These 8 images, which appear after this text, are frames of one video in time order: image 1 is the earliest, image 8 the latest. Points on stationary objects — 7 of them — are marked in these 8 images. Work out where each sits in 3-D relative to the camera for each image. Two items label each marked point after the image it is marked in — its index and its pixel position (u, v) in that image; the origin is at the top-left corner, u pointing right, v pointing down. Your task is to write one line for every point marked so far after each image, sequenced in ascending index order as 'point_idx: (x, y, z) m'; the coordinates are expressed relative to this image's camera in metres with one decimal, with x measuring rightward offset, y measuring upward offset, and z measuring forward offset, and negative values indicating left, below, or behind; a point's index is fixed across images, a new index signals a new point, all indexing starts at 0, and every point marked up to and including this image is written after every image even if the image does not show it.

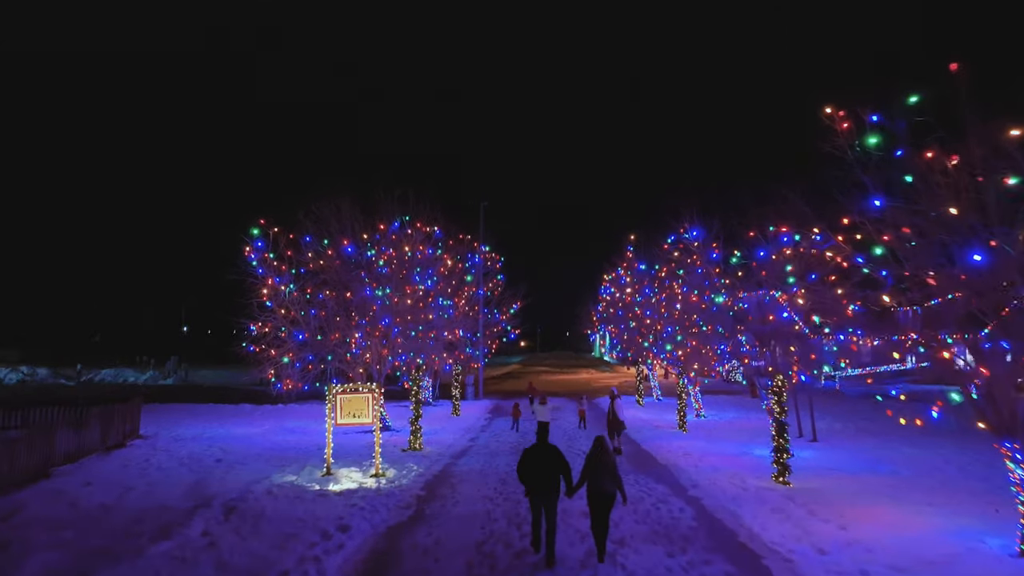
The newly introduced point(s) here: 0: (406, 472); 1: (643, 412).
0: (-1.4, -2.5, +9.7) m
1: (+3.3, -3.1, +18.1) m
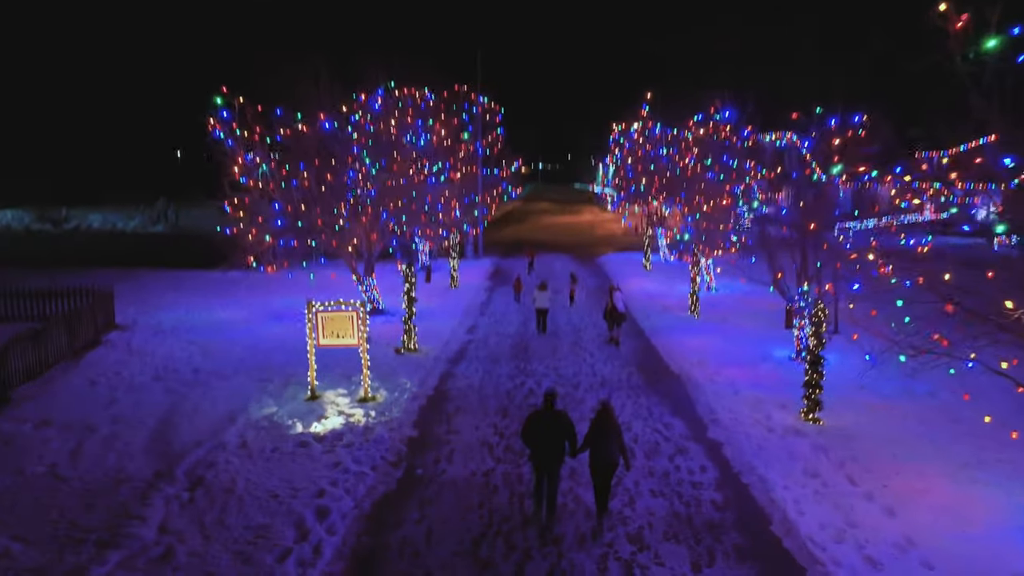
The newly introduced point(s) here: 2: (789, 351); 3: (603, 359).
0: (-1.4, -1.3, +8.9) m
1: (+3.3, +0.1, +17.2) m
2: (+4.2, -0.9, +11.0) m
3: (+1.3, -1.0, +10.6) m
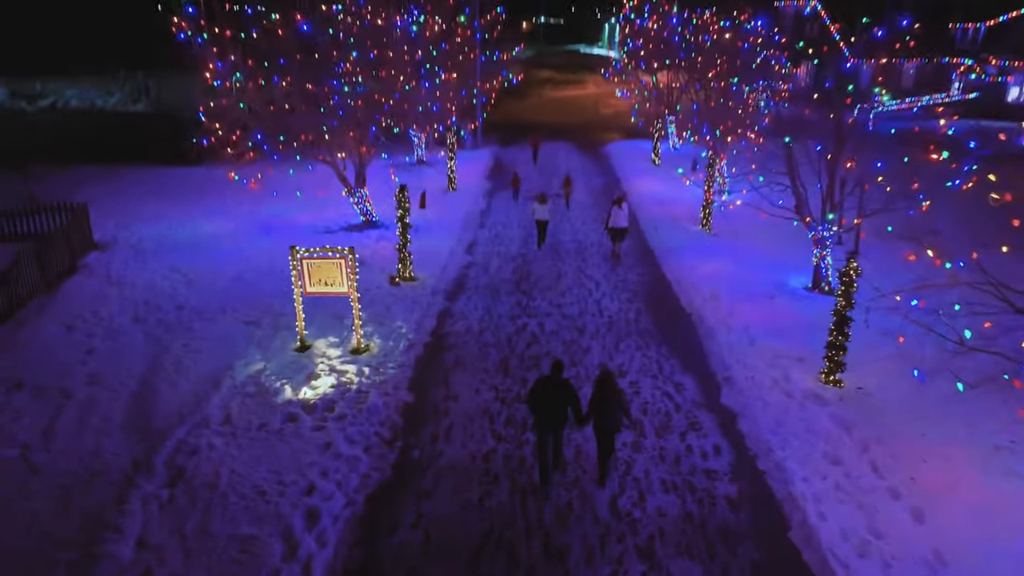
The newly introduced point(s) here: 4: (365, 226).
0: (-1.4, -0.6, +8.4) m
1: (+3.3, +2.3, +16.2) m
2: (+4.2, +0.1, +10.4) m
3: (+1.3, 0.0, +10.0) m
4: (-2.7, +1.1, +13.1) m
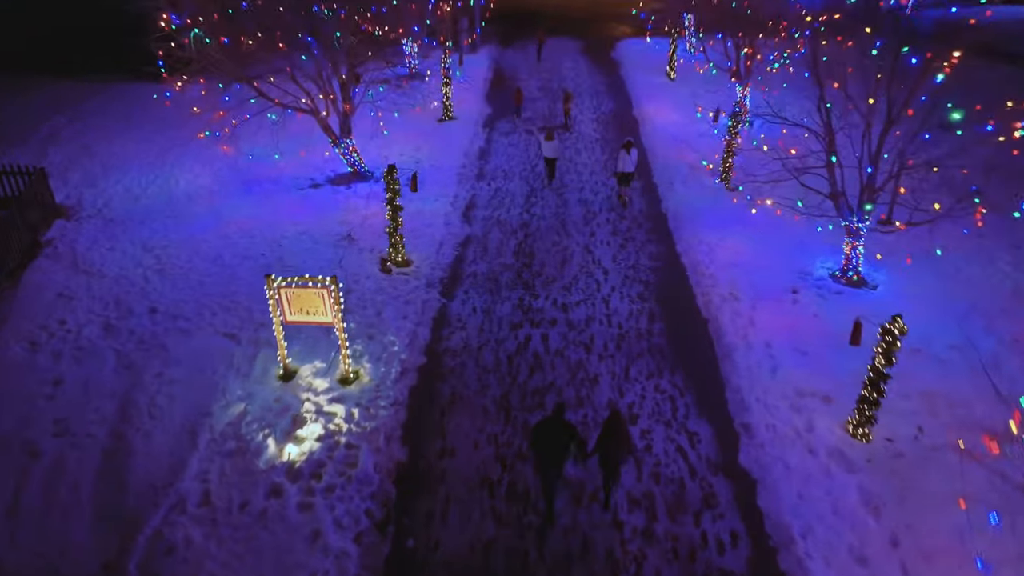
0: (-1.4, -0.8, +7.7) m
1: (+3.3, +3.7, +14.8) m
2: (+4.3, +0.3, +9.5) m
3: (+1.4, 0.0, +9.2) m
4: (-2.7, +1.8, +12.0) m
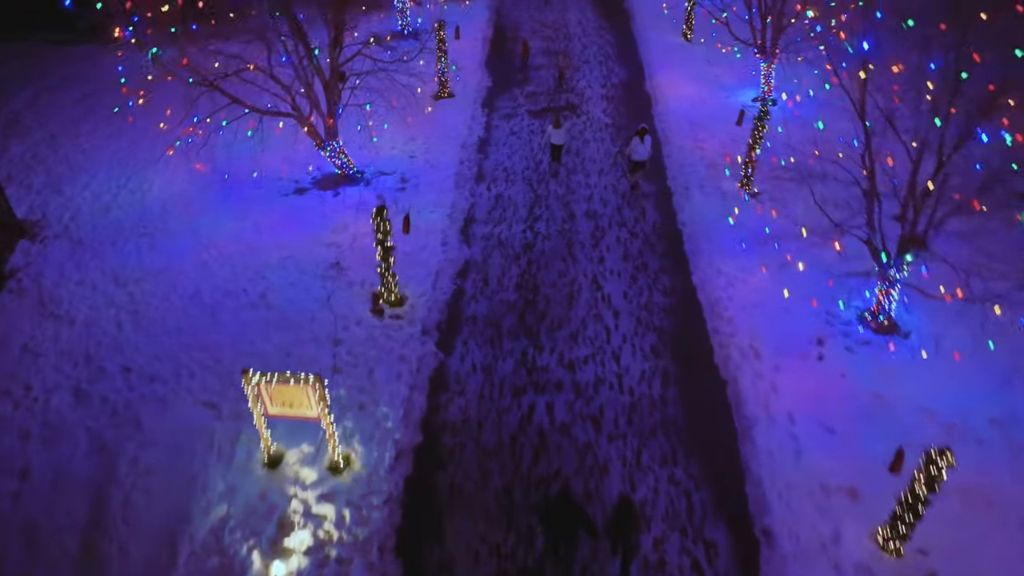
0: (-1.4, -1.6, +7.2) m
1: (+3.4, +3.8, +13.6) m
2: (+4.3, -0.2, +8.8) m
3: (+1.4, -0.5, +8.5) m
4: (-2.6, +1.6, +11.0) m
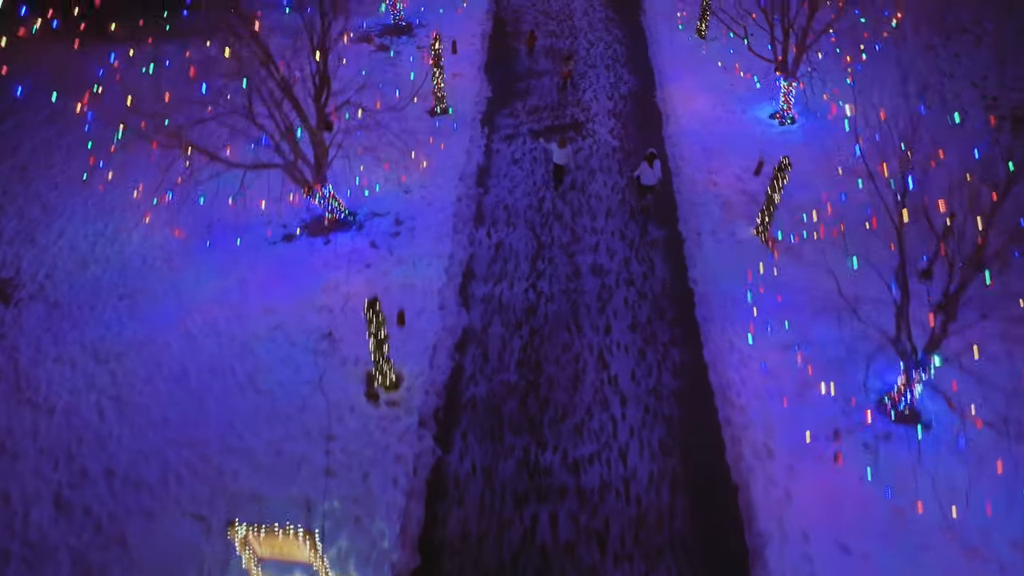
0: (-1.3, -2.7, +6.9) m
1: (+3.4, +3.3, +12.7) m
2: (+4.3, -1.2, +8.4) m
3: (+1.4, -1.5, +8.1) m
4: (-2.6, +0.9, +10.4) m
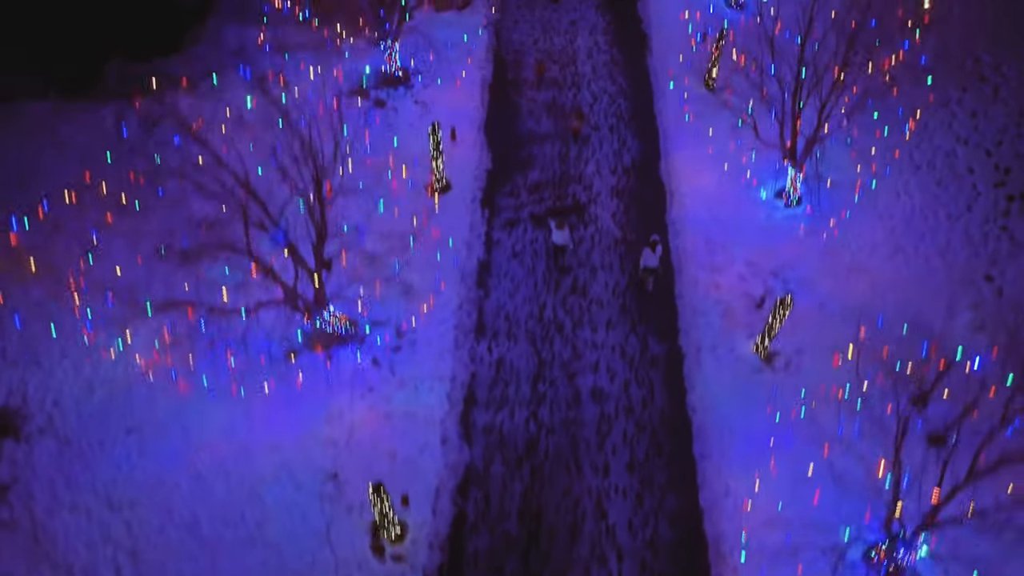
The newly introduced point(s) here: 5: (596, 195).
0: (-1.3, -4.8, +7.4) m
1: (+3.4, +1.9, +12.4) m
2: (+4.3, -3.1, +8.7) m
3: (+1.4, -3.5, +8.4) m
4: (-2.6, -0.8, +10.4) m
5: (+1.4, +1.6, +12.3) m
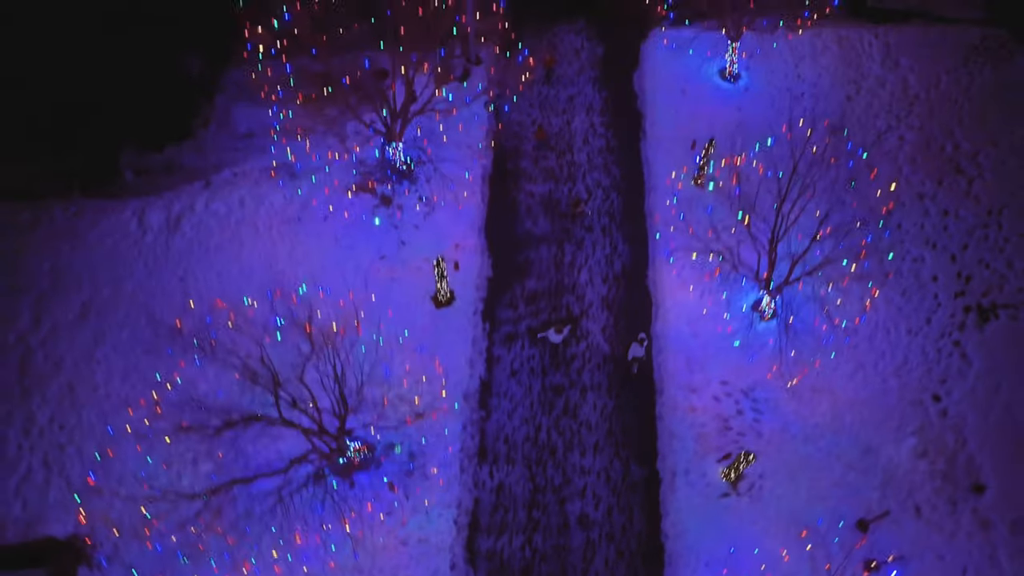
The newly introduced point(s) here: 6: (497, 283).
0: (-1.3, -7.4, +9.5) m
1: (+3.4, 0.0, +13.5) m
2: (+4.3, -5.5, +10.5) m
3: (+1.4, -5.9, +10.3) m
4: (-2.6, -3.0, +11.9) m
5: (+1.4, -0.3, +13.4) m
6: (-0.3, +0.1, +13.7) m
